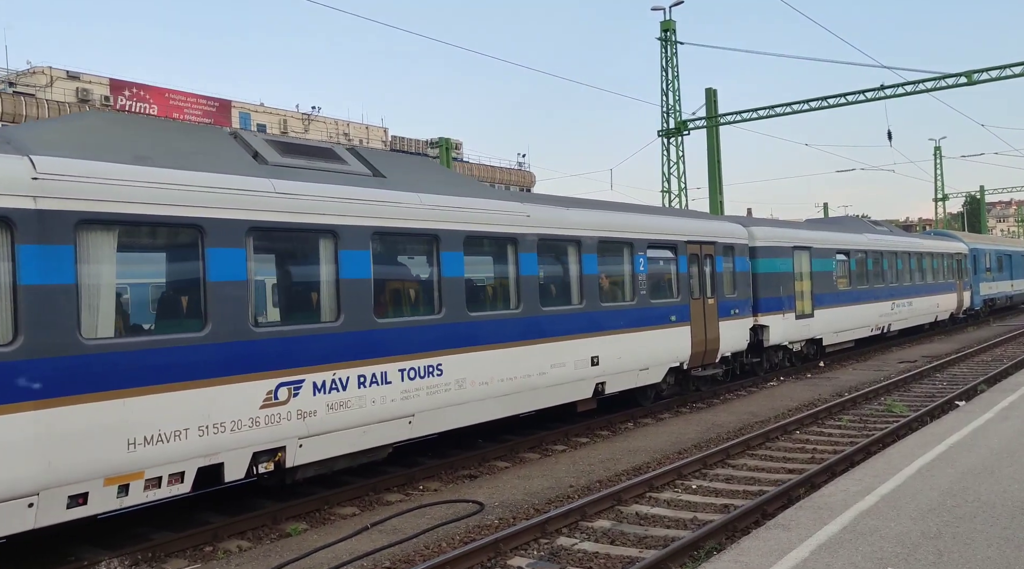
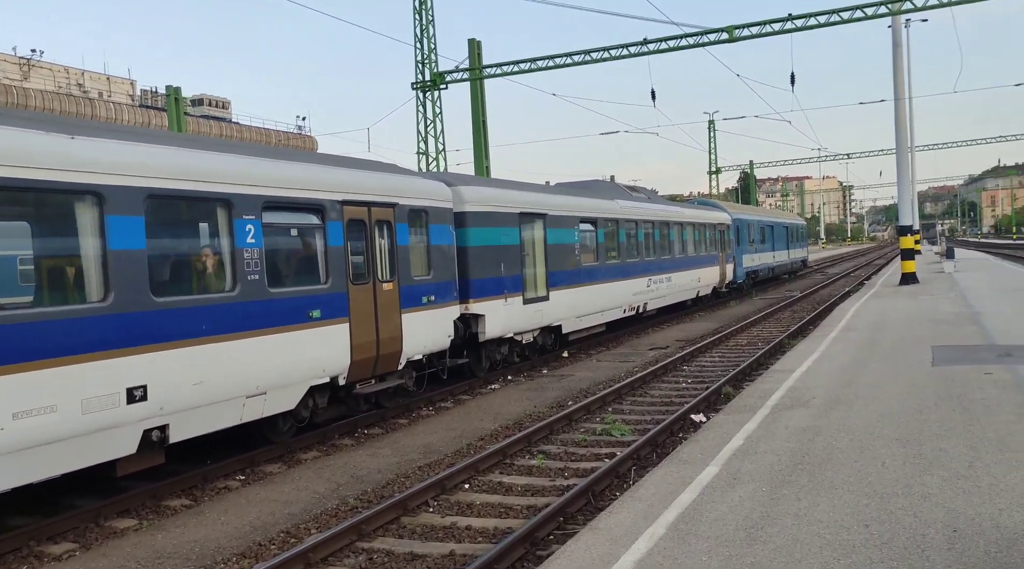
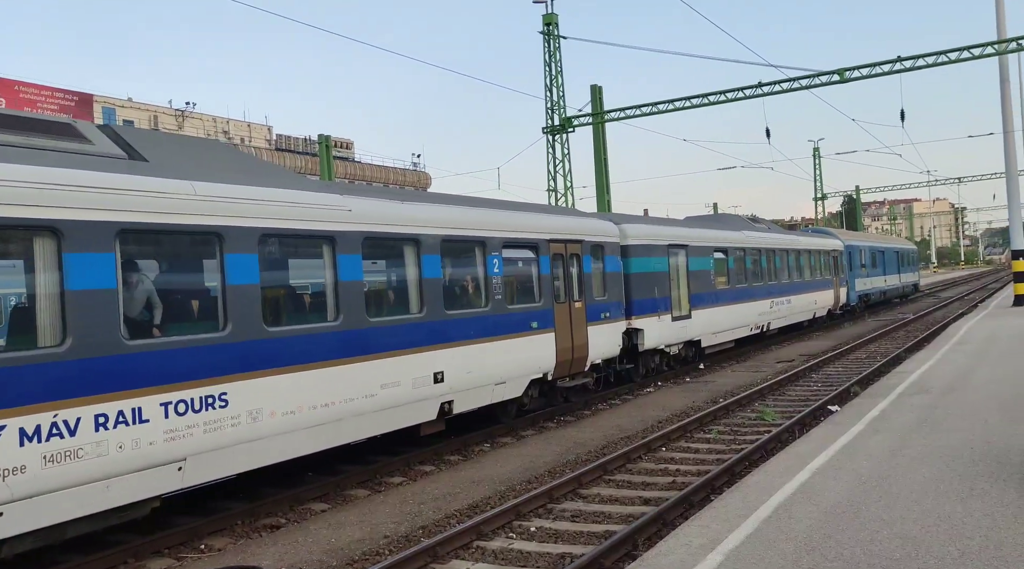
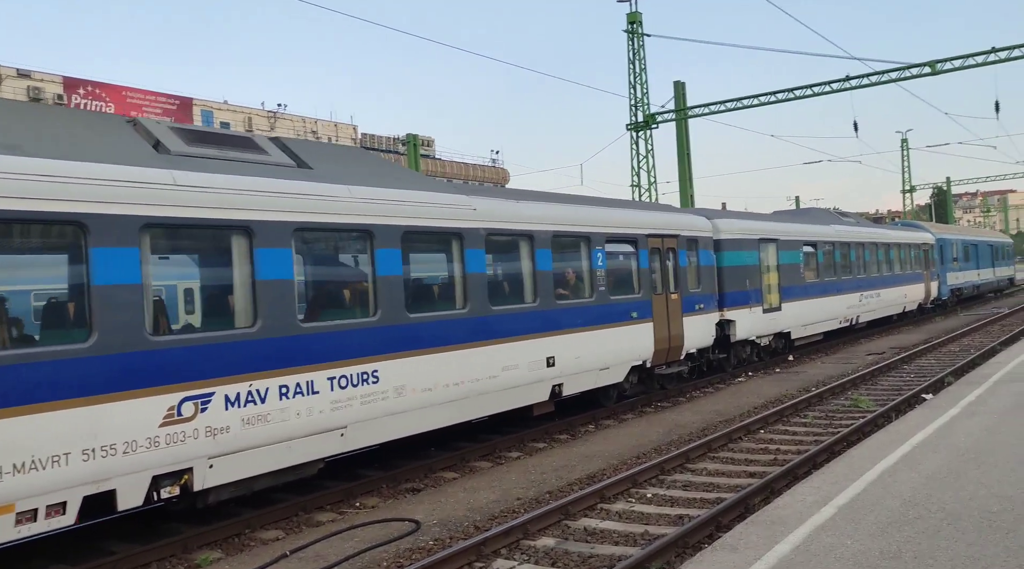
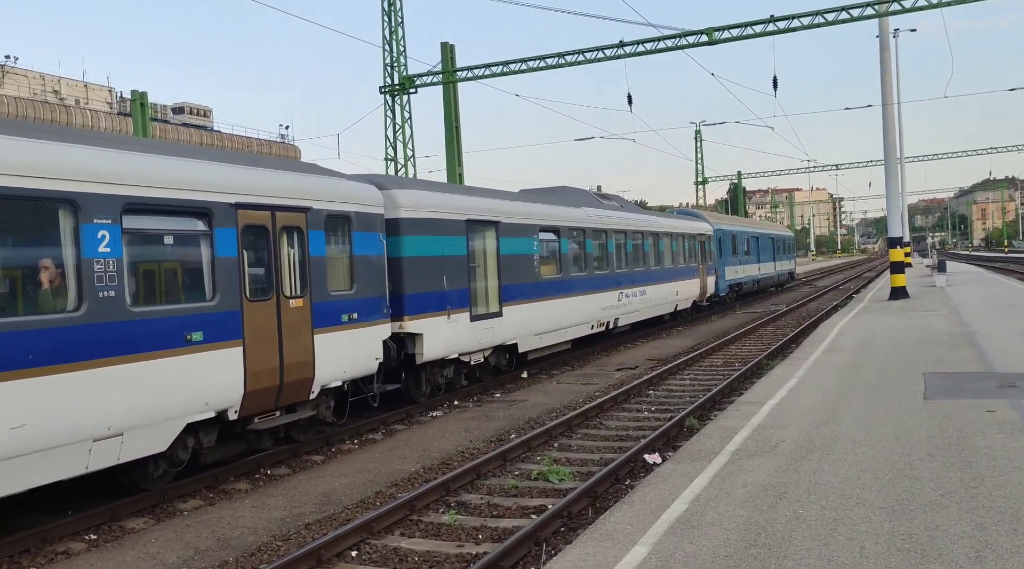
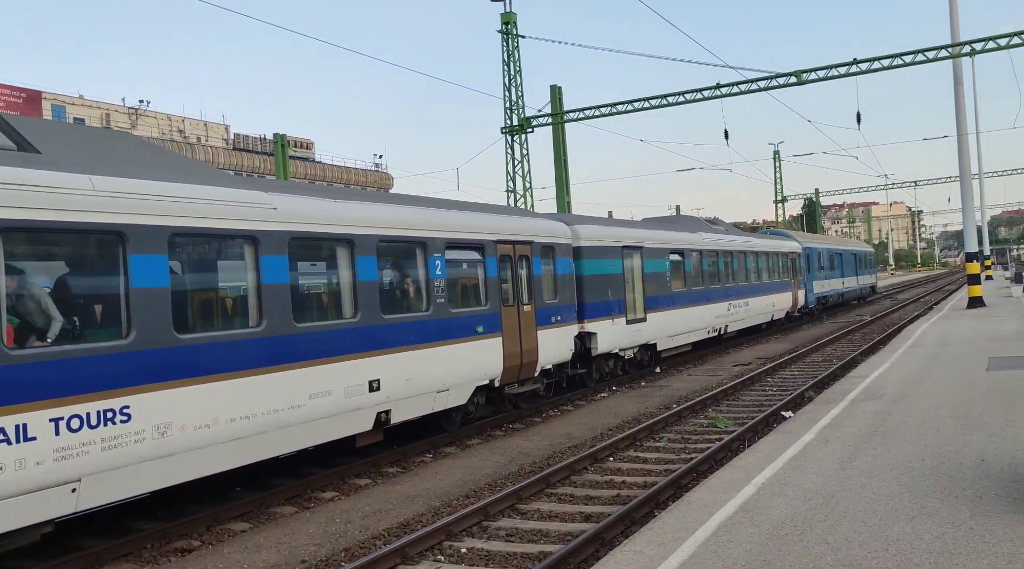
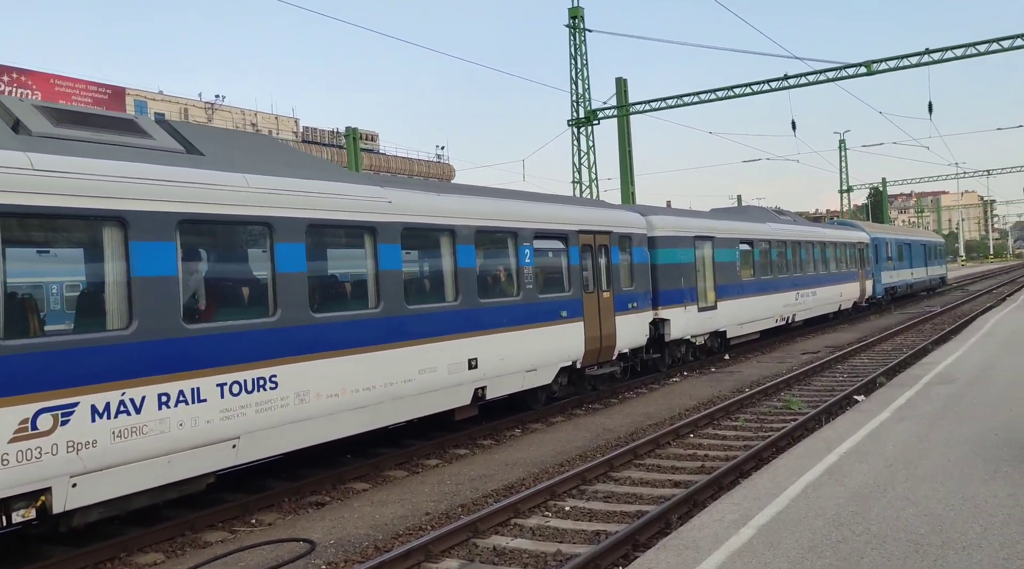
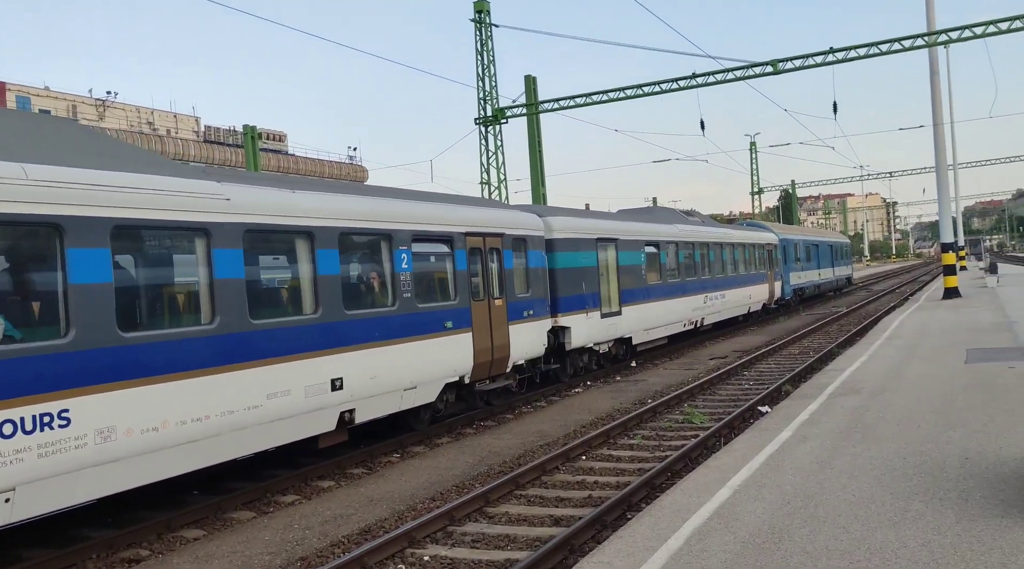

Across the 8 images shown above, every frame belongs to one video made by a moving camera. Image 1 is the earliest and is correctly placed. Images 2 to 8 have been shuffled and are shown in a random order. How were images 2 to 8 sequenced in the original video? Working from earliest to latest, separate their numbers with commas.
4, 7, 3, 6, 8, 2, 5
